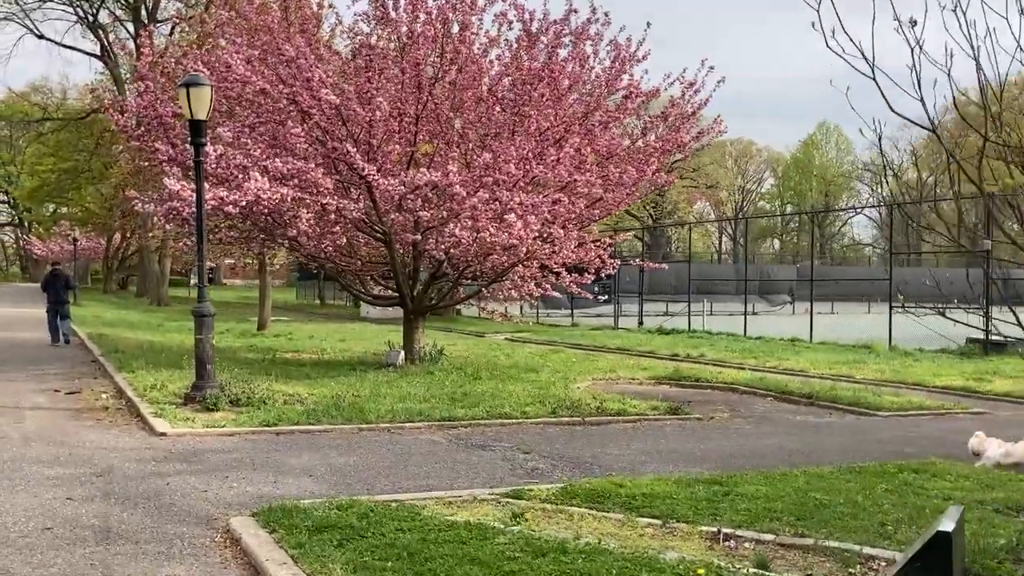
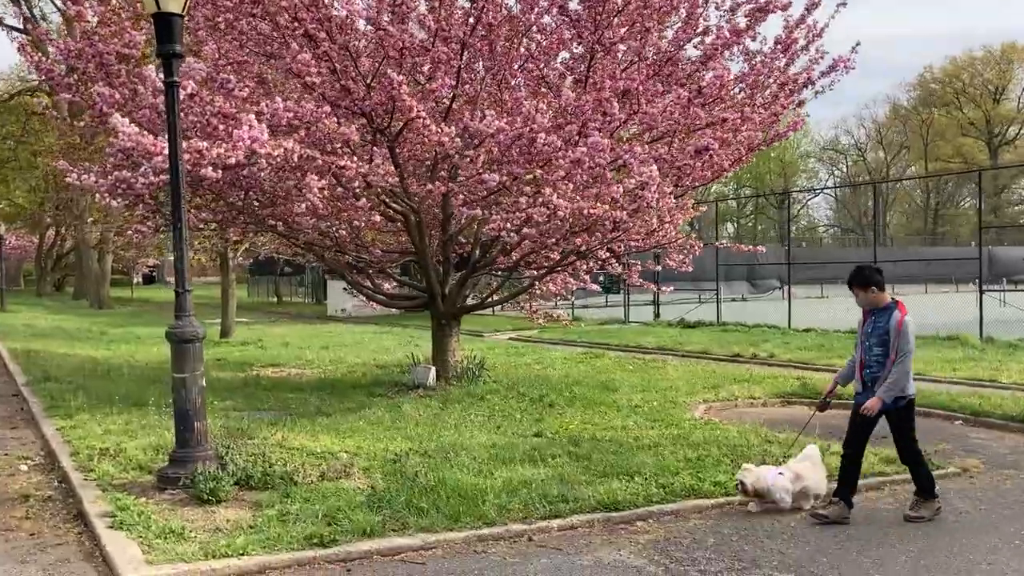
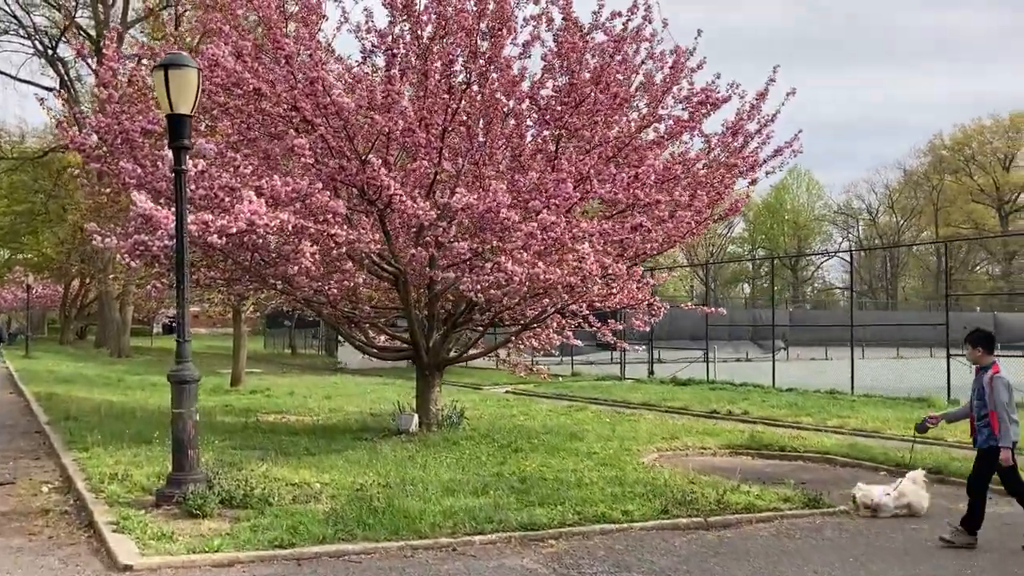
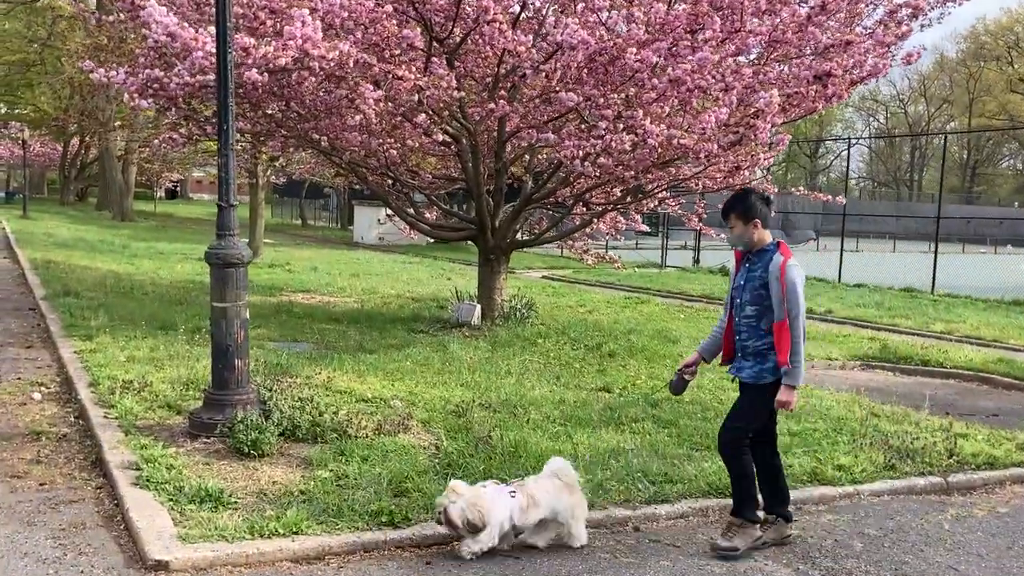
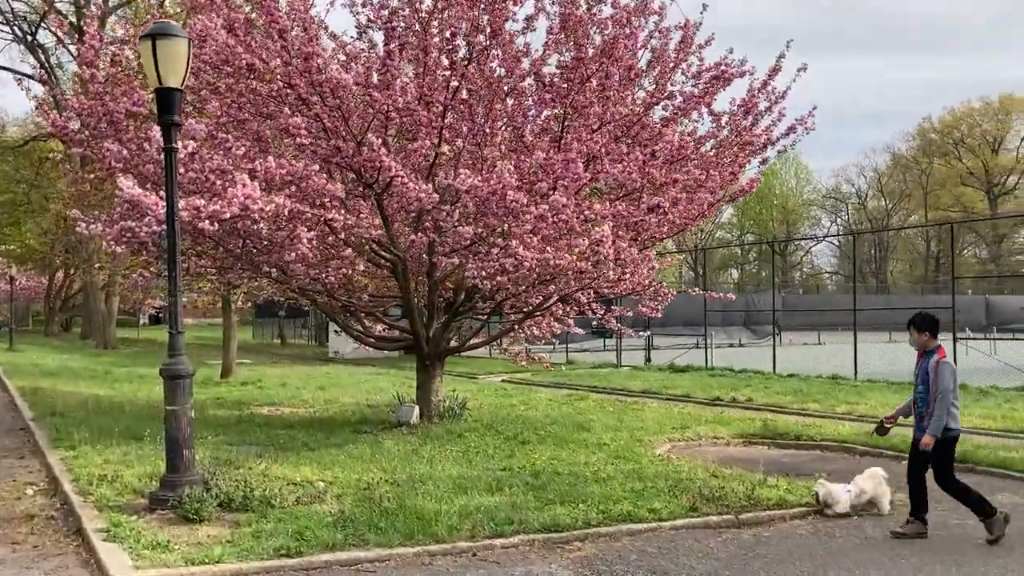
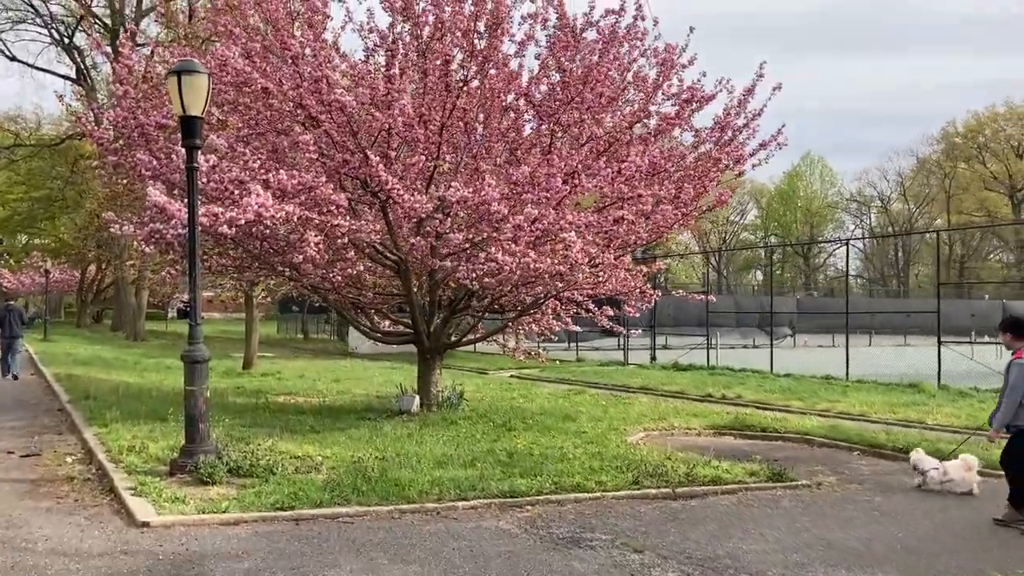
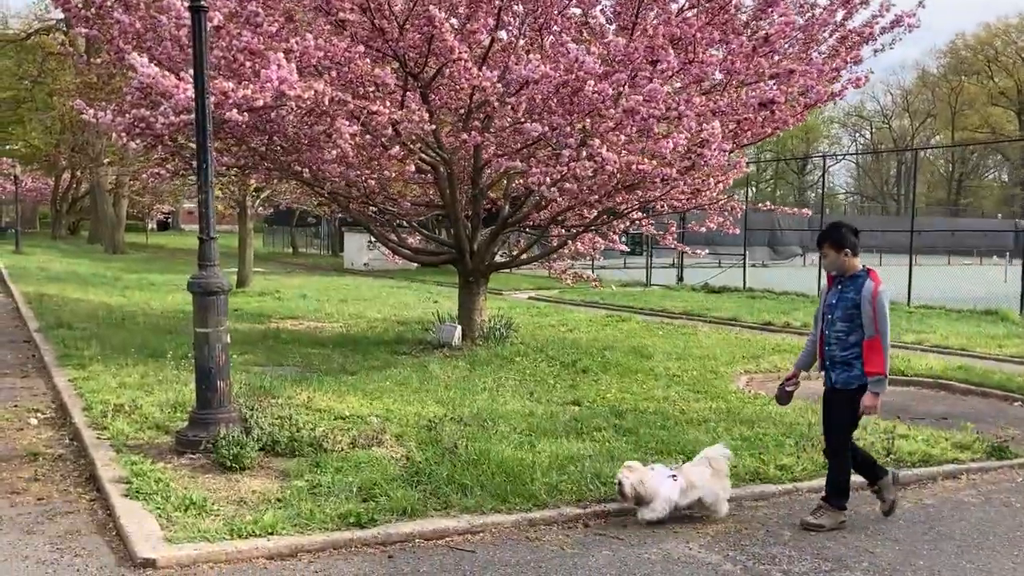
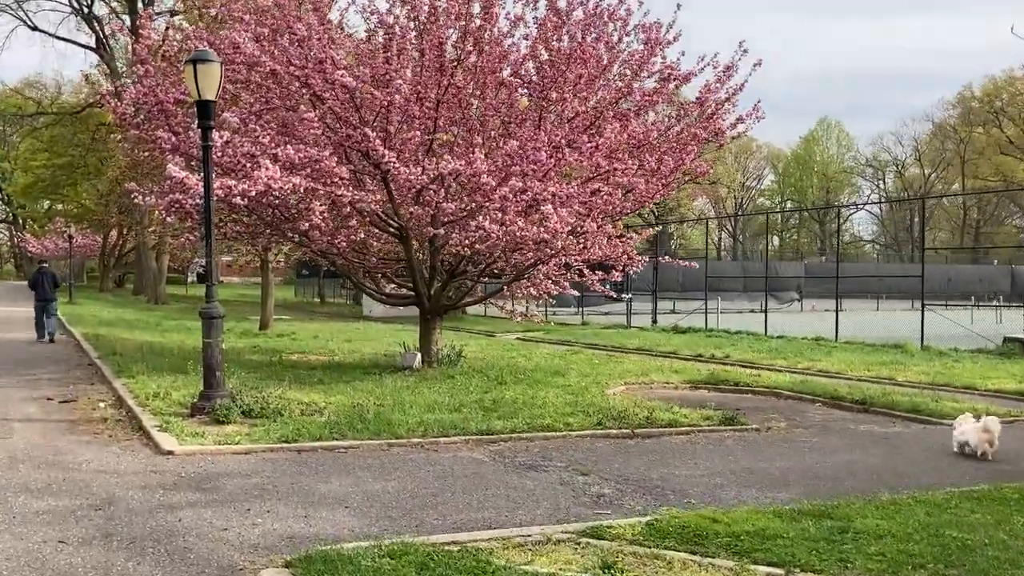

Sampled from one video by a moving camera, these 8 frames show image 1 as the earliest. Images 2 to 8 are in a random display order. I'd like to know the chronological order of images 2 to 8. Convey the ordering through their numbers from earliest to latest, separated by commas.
8, 6, 3, 5, 2, 7, 4
